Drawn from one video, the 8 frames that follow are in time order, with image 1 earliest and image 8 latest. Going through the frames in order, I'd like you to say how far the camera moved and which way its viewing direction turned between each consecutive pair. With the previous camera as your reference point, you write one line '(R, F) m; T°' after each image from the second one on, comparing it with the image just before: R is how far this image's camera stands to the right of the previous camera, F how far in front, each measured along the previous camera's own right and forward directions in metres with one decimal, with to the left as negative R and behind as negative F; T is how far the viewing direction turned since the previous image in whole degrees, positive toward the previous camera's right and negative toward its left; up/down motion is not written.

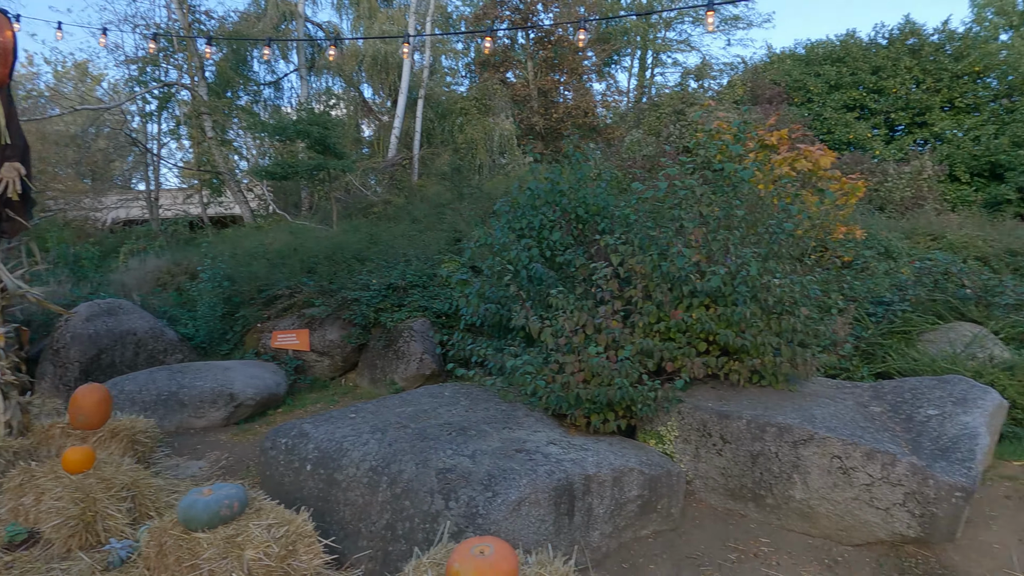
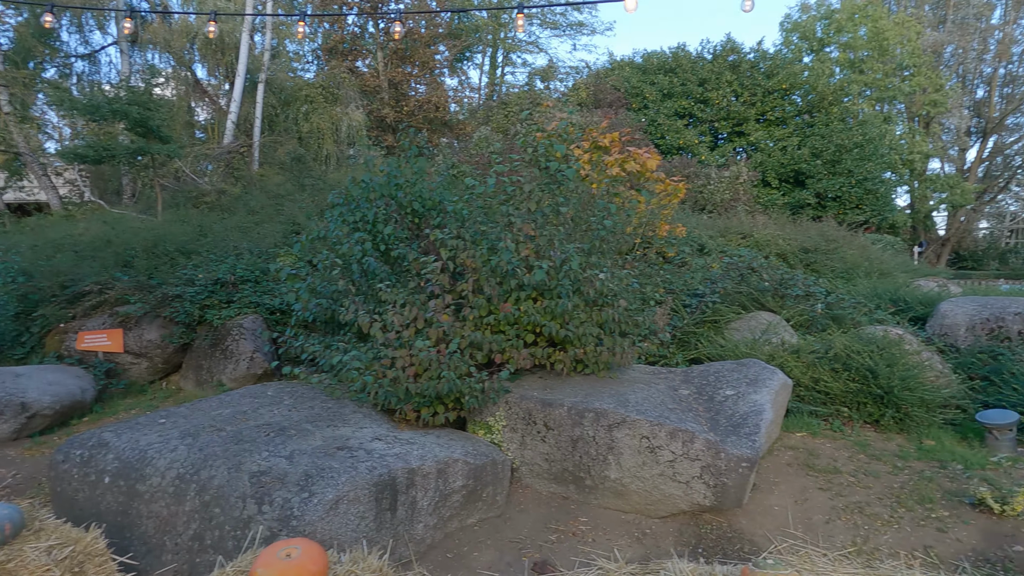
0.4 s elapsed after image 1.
(+0.2, 0.0) m; +12°
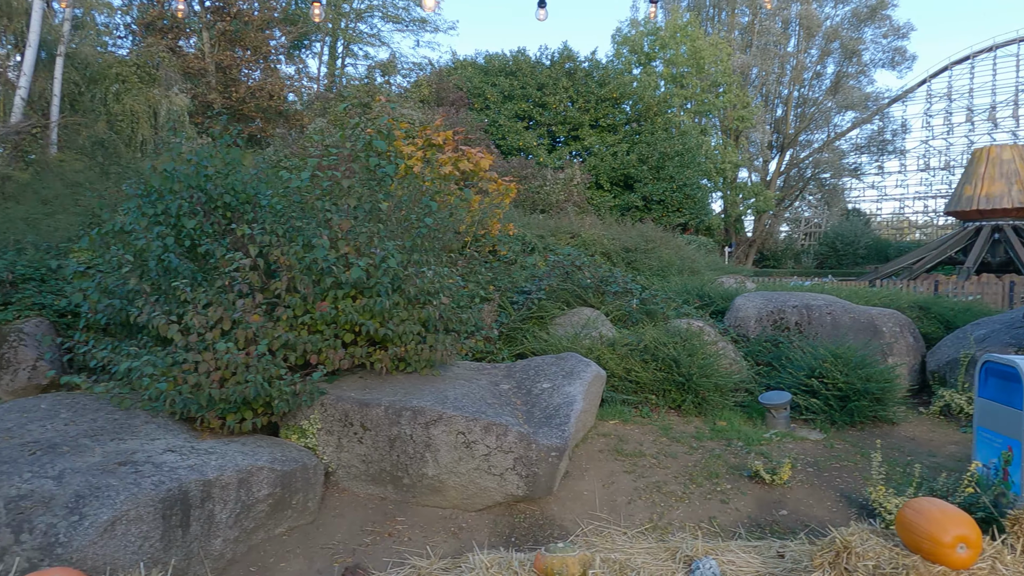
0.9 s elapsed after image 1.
(+0.2, 0.0) m; +13°
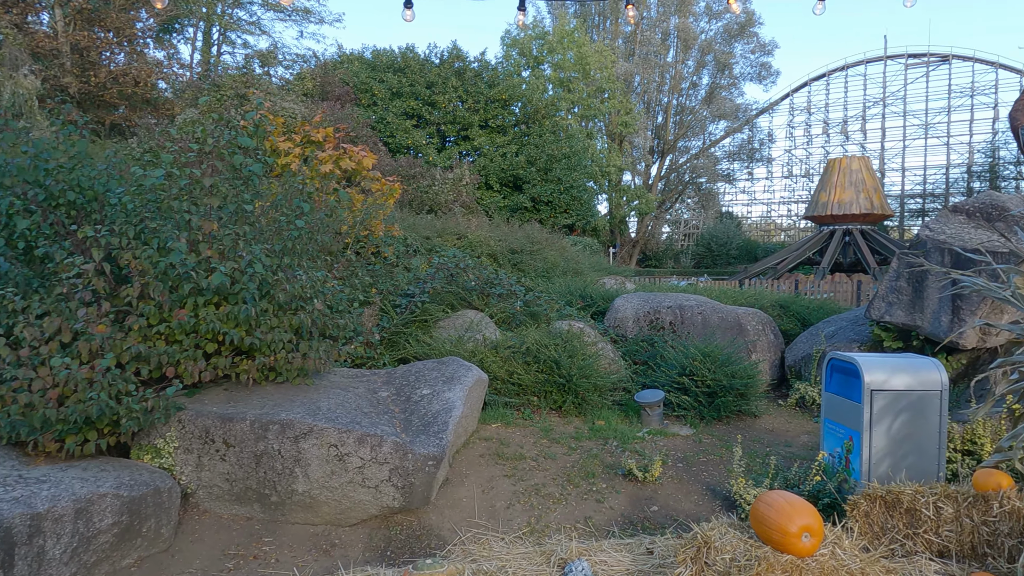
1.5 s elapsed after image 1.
(+0.1, 0.0) m; +9°
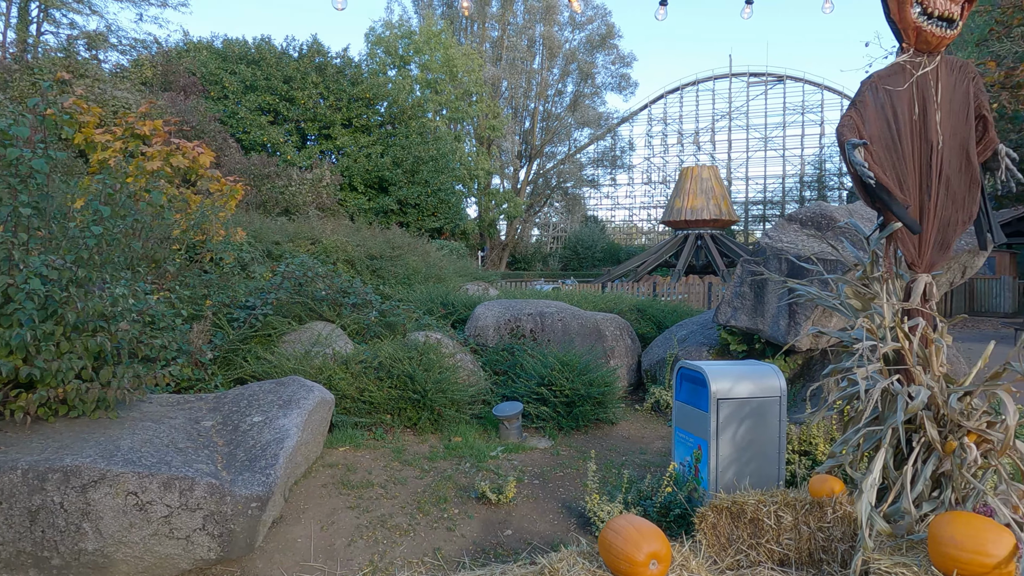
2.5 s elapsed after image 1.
(+0.2, +0.3) m; +11°
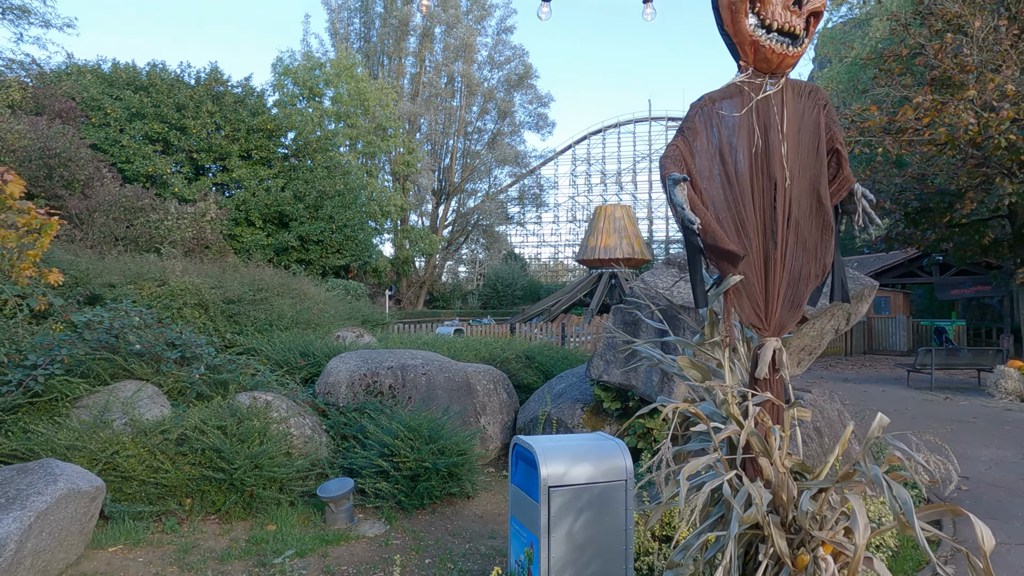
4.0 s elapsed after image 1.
(+0.7, +0.7) m; +6°
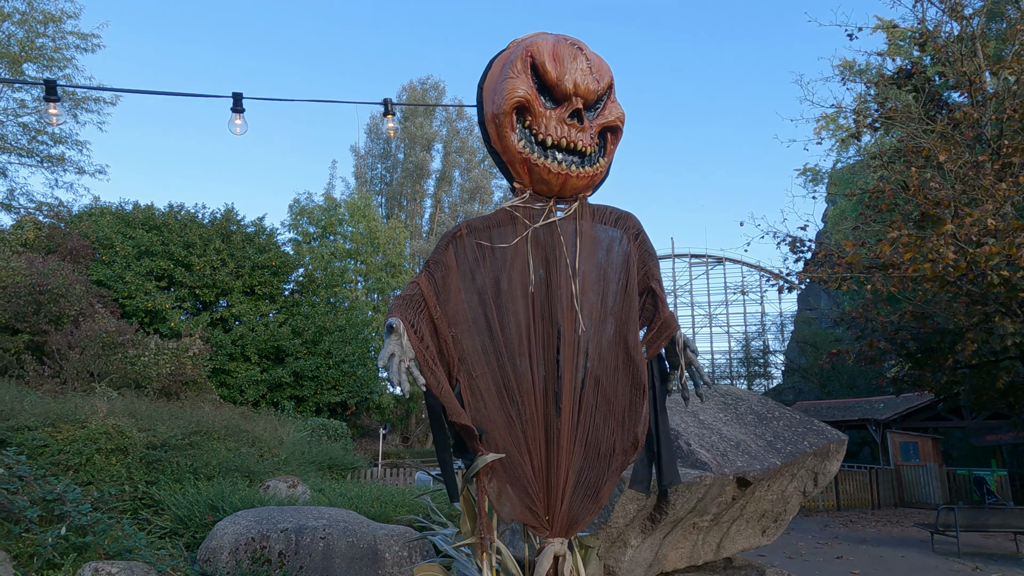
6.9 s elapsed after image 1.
(+1.1, +0.6) m; -3°
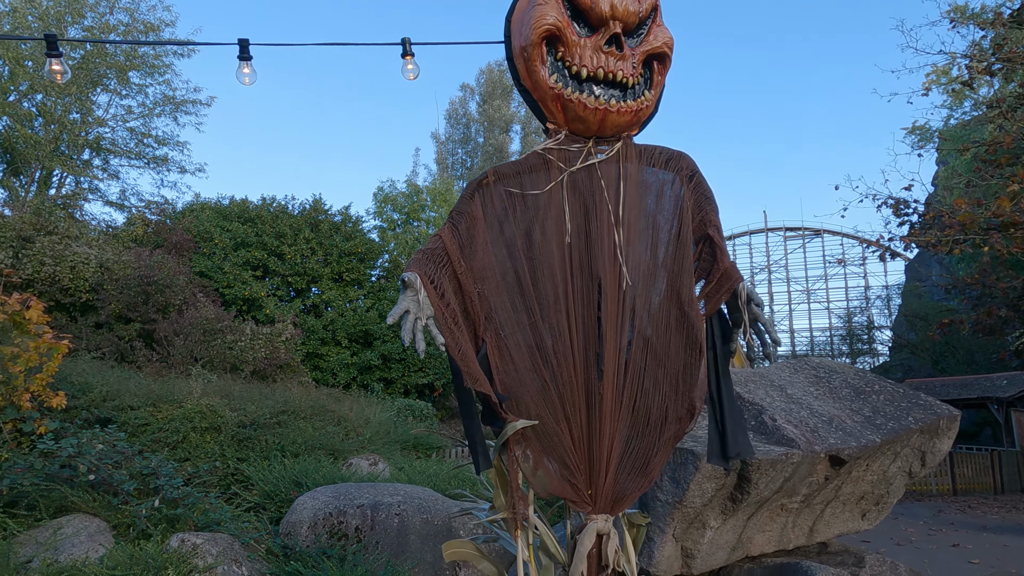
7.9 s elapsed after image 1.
(+0.2, +0.2) m; -7°
